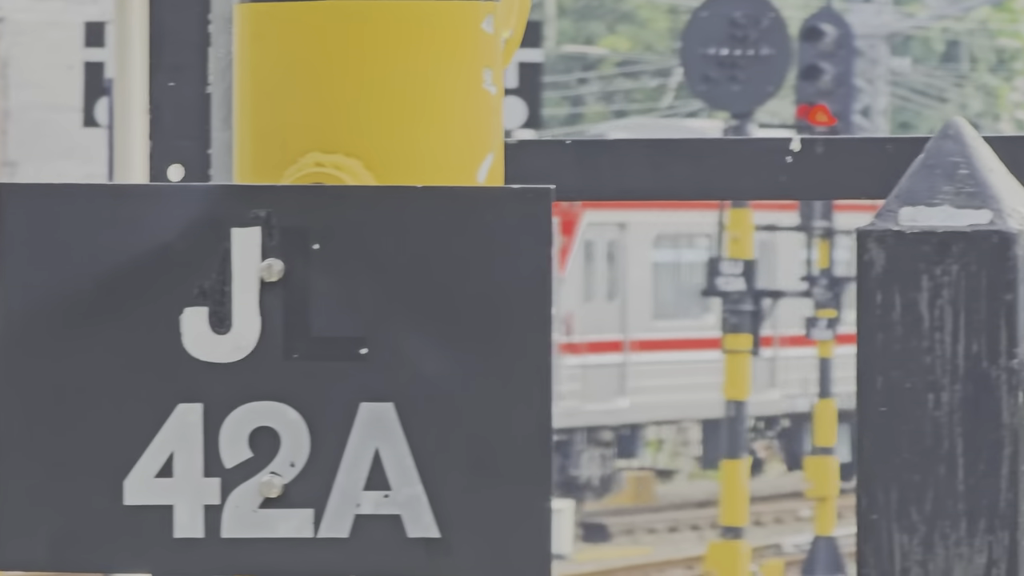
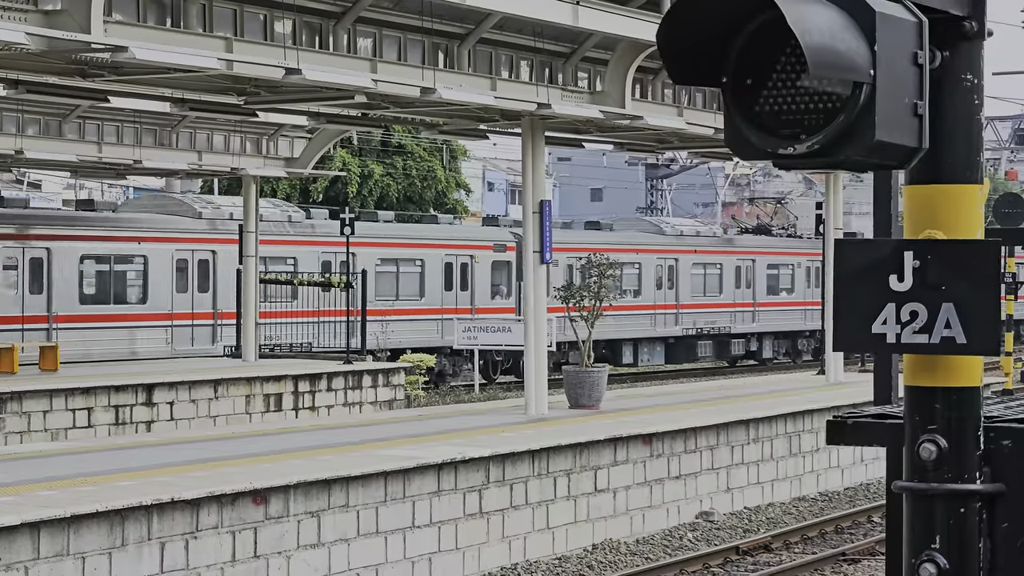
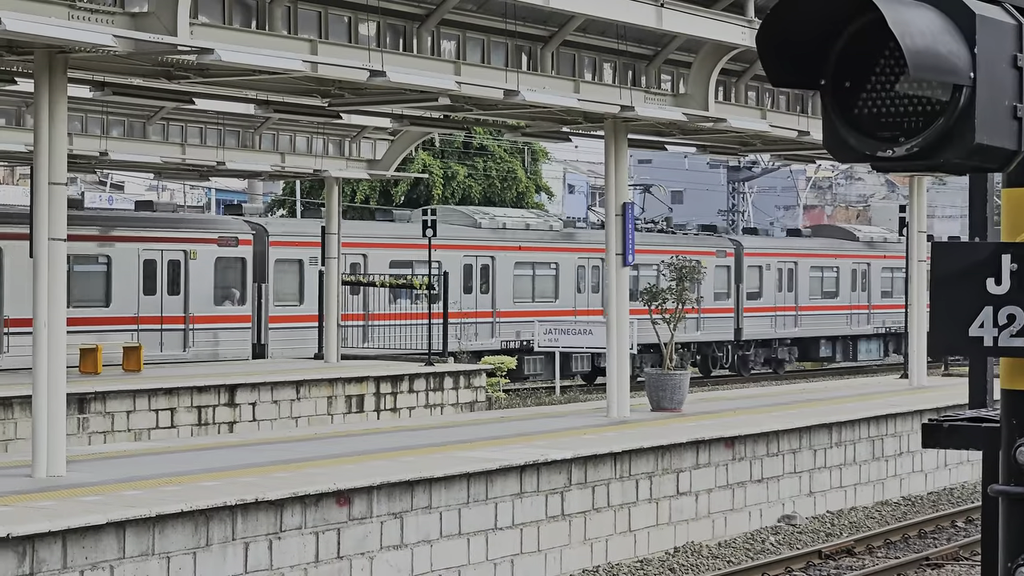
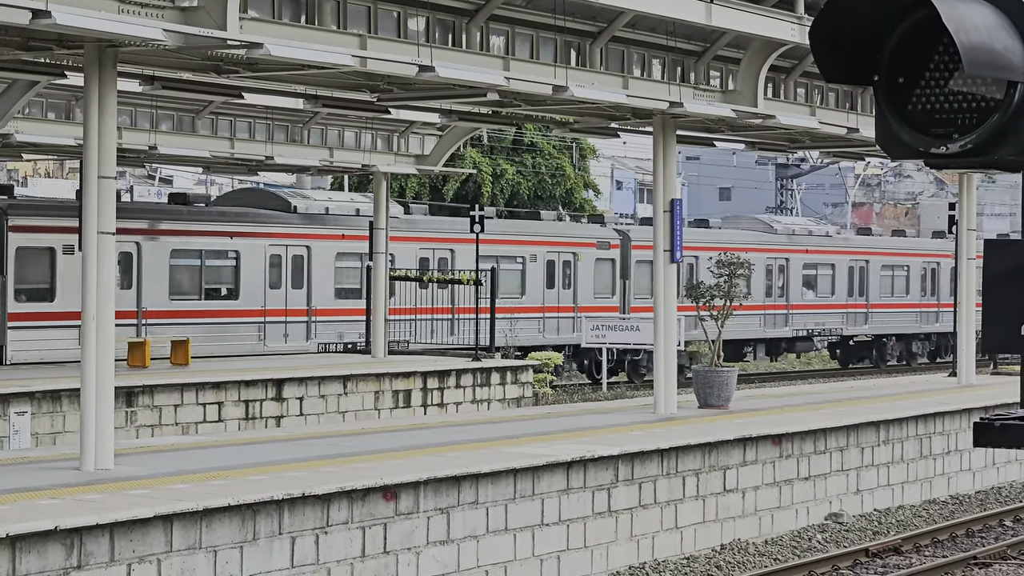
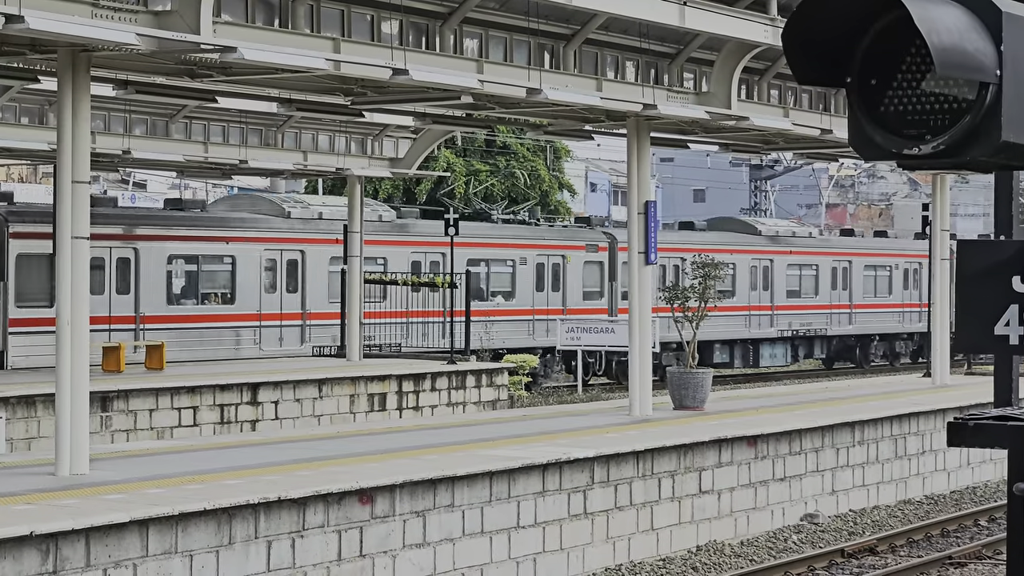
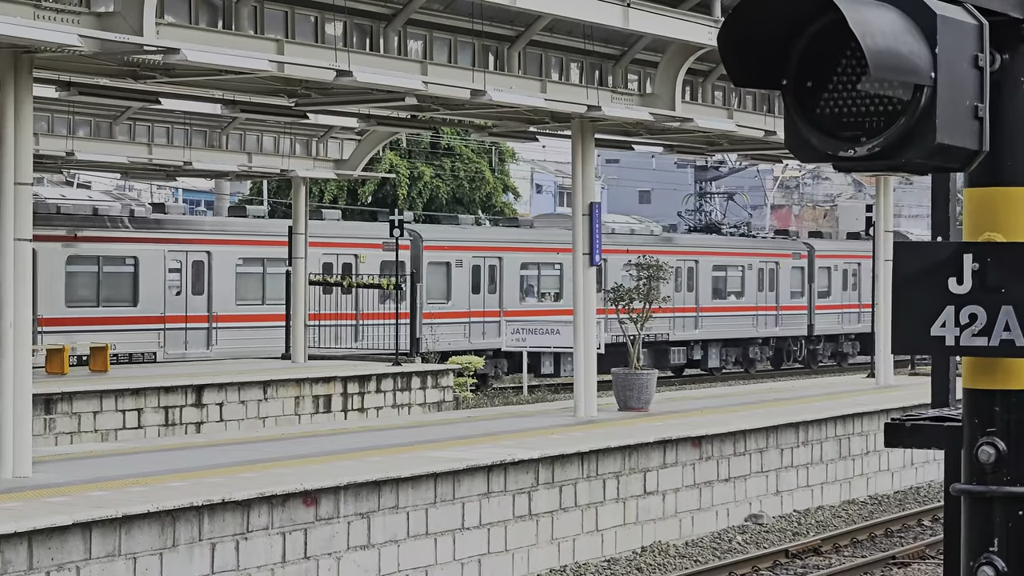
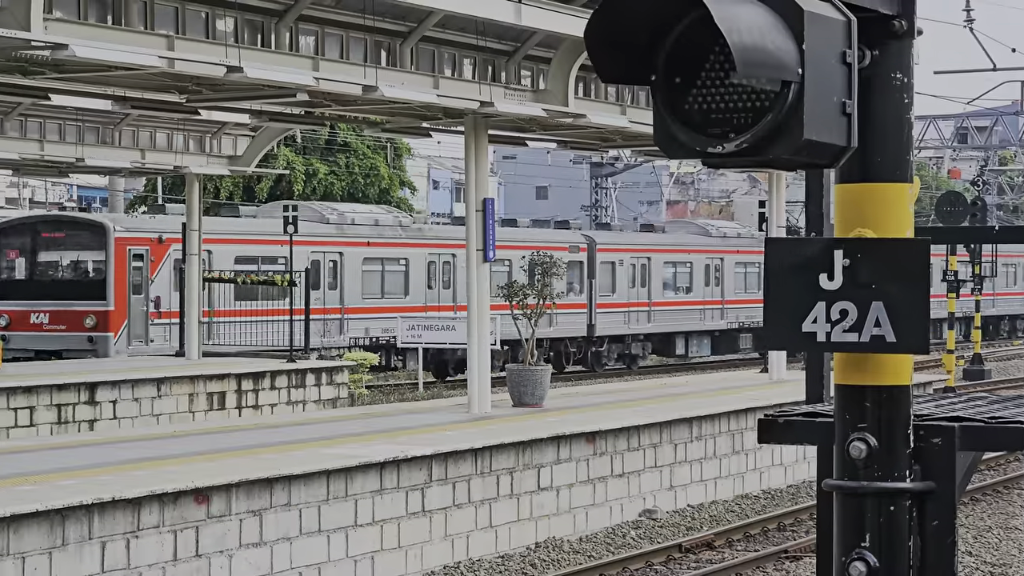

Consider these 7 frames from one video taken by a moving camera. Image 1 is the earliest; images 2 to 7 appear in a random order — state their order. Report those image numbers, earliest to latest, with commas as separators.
7, 2, 6, 3, 5, 4
